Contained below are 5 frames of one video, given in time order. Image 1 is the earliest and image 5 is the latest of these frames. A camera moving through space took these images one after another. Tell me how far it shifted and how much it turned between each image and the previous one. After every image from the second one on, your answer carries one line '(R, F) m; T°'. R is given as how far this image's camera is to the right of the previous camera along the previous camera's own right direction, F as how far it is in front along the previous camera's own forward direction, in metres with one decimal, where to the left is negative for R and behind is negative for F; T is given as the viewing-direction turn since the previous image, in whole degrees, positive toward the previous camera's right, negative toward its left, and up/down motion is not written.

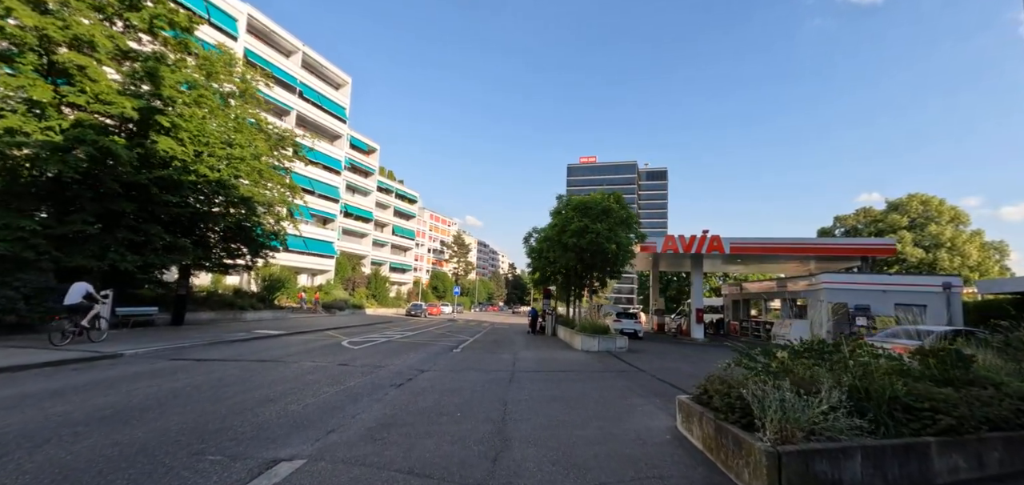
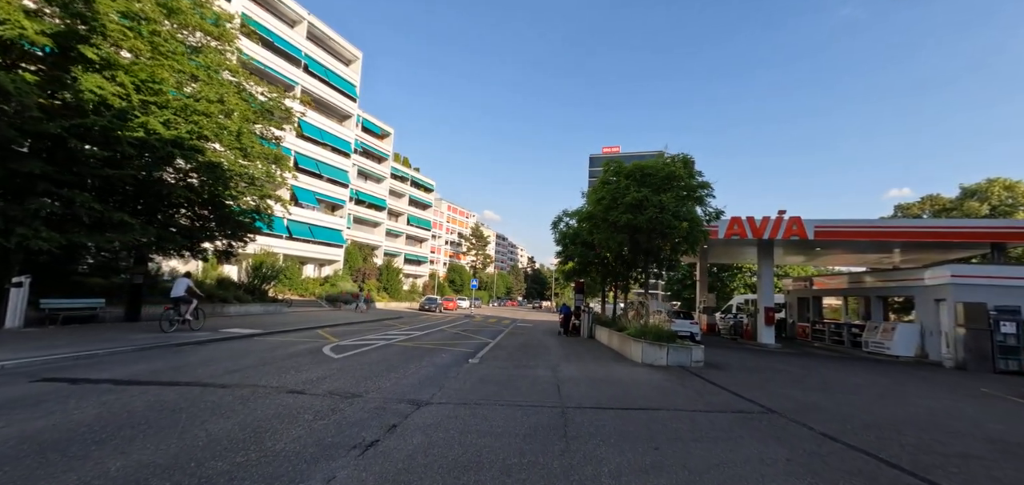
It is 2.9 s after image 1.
(-0.5, +4.2) m; -2°
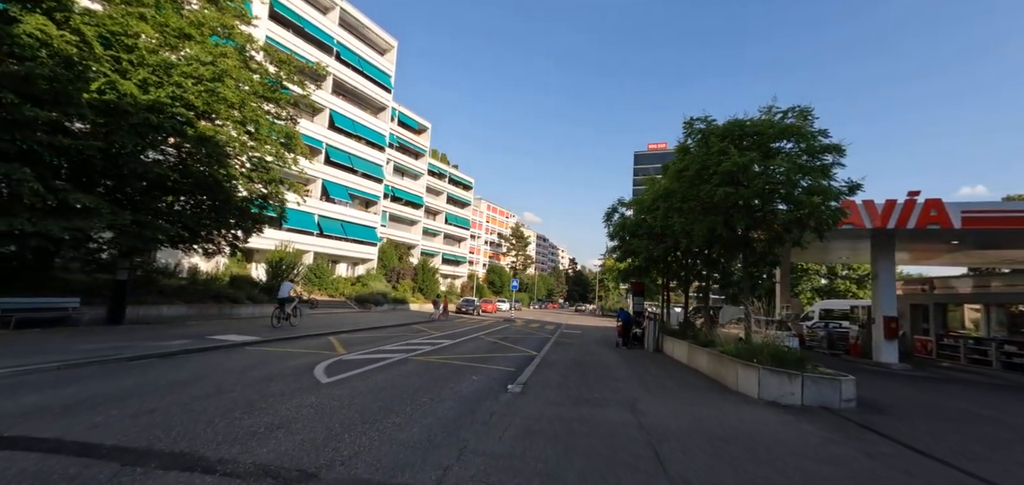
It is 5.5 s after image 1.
(-0.3, +3.4) m; -5°
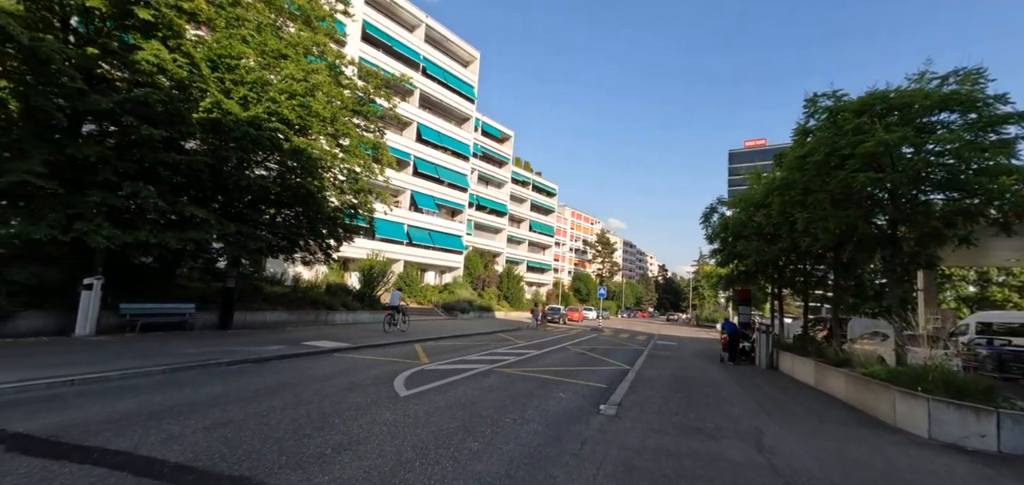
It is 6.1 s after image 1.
(-0.1, +1.0) m; -11°
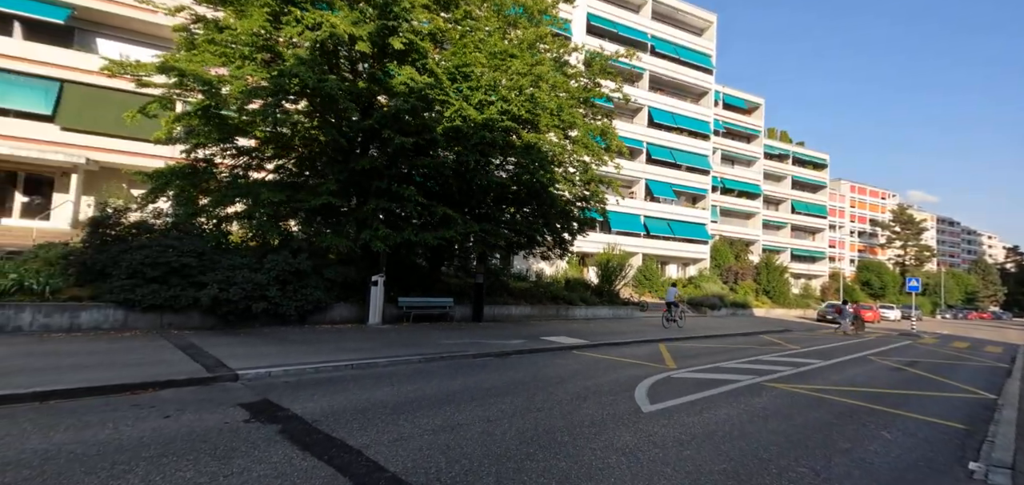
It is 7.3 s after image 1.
(-0.3, +1.5) m; -31°
